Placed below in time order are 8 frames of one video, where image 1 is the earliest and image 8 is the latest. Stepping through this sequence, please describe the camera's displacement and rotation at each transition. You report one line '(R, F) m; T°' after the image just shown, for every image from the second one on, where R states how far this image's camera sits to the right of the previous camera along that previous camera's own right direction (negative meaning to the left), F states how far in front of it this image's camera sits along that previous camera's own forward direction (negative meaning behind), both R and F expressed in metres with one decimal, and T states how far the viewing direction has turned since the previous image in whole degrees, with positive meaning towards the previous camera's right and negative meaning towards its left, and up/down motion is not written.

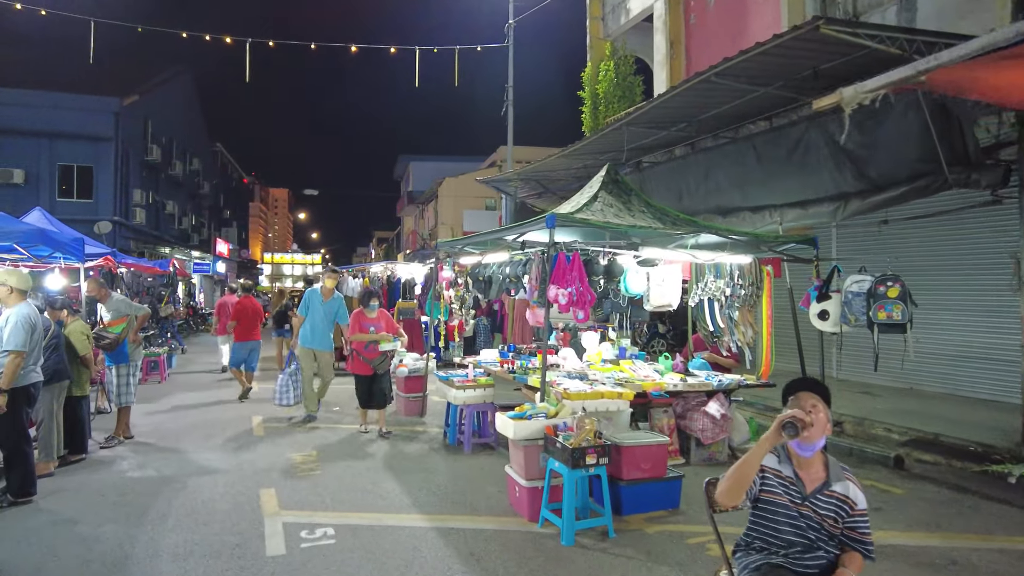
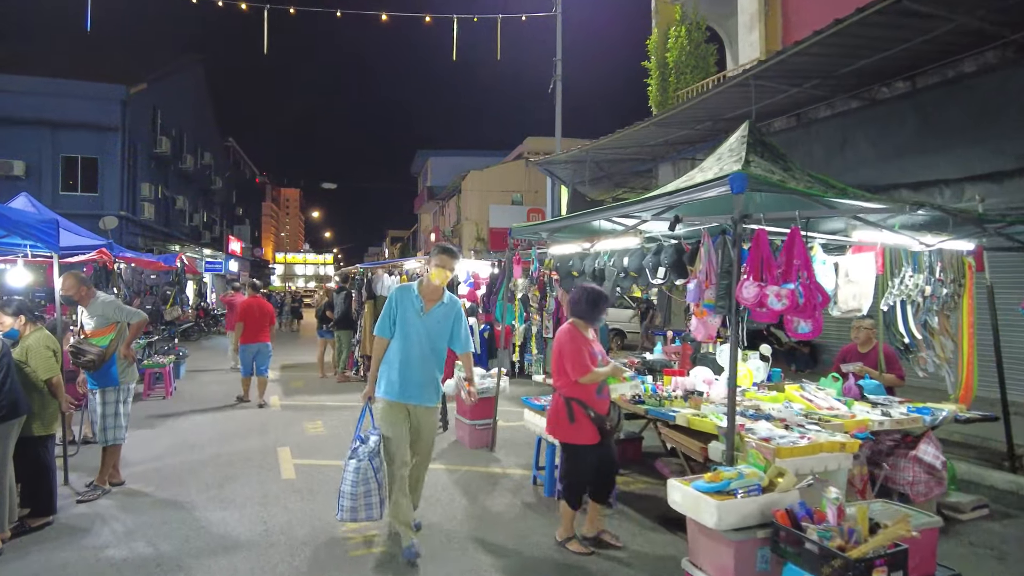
(-0.9, +2.0) m; -1°
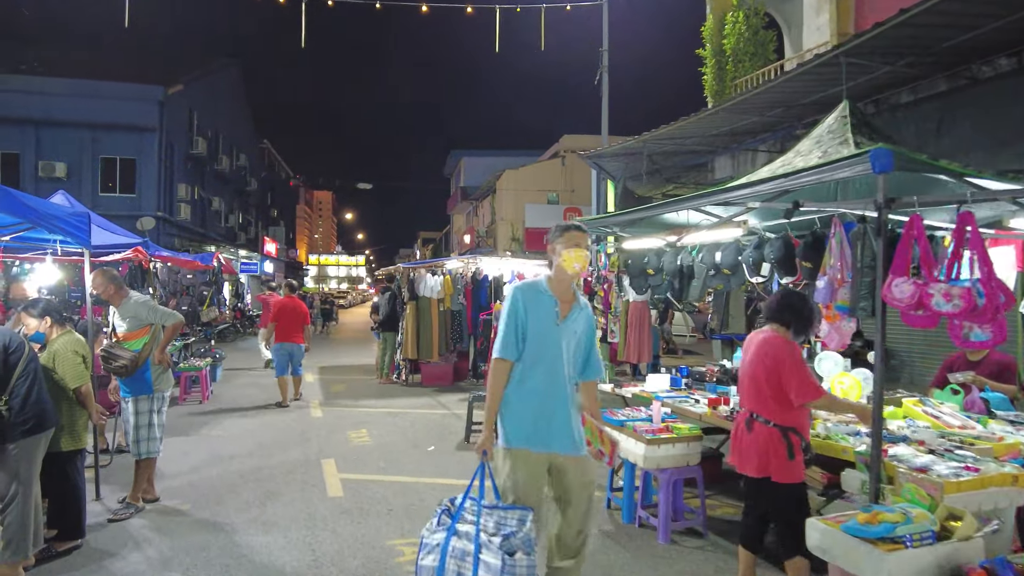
(-0.3, +0.6) m; -2°
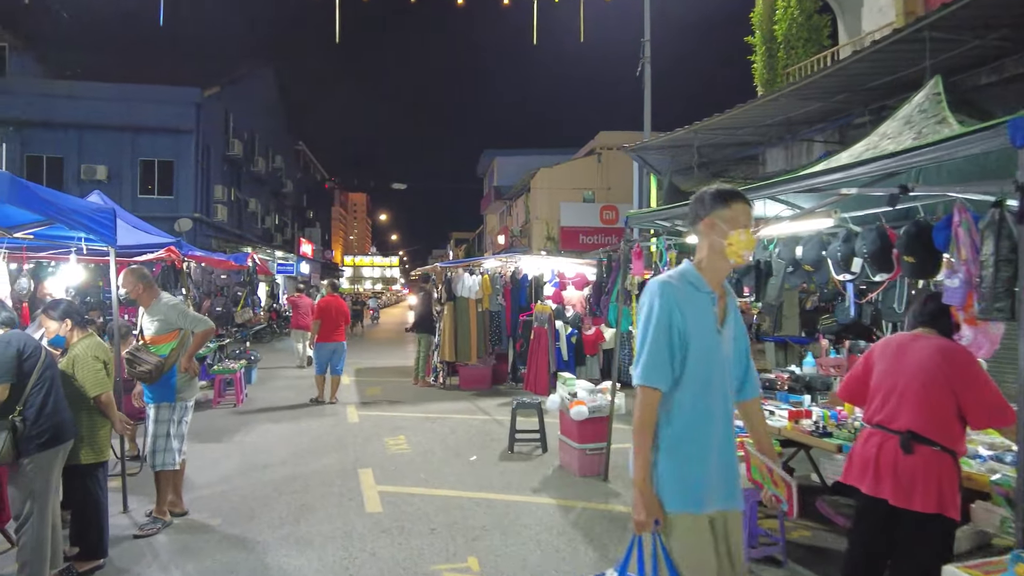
(-0.2, +0.5) m; -3°
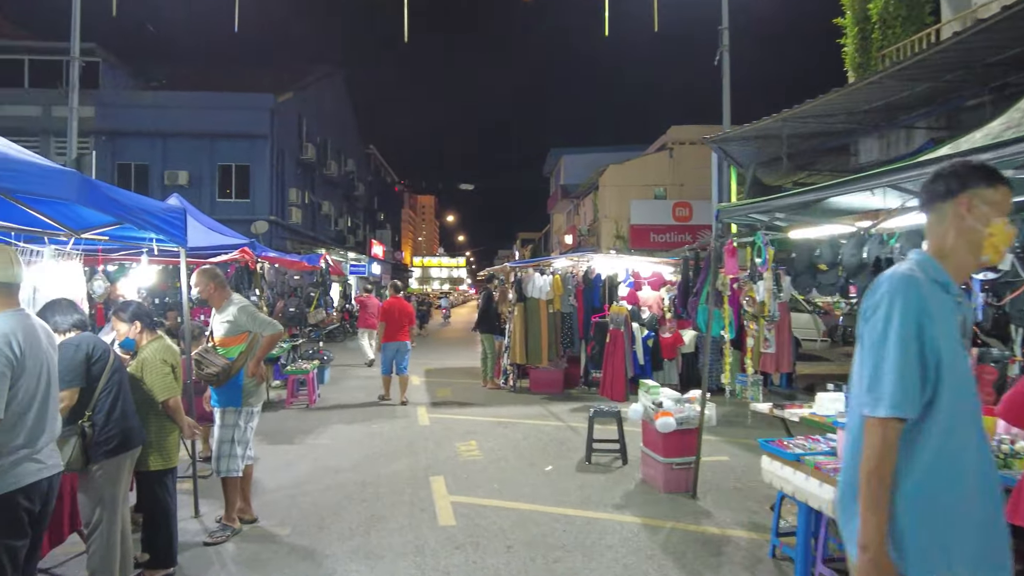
(-0.1, +0.4) m; -6°
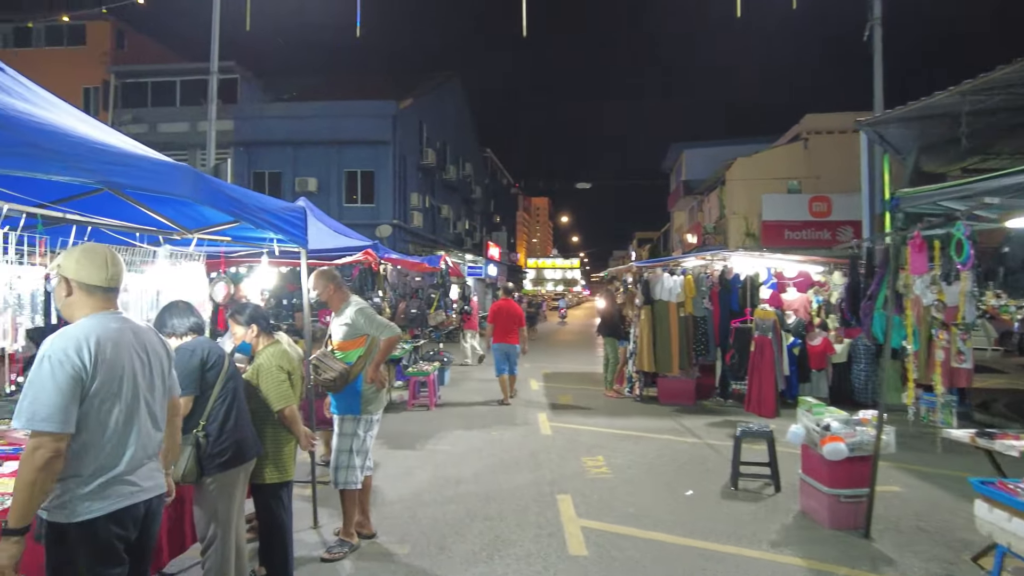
(-0.2, +0.5) m; -10°
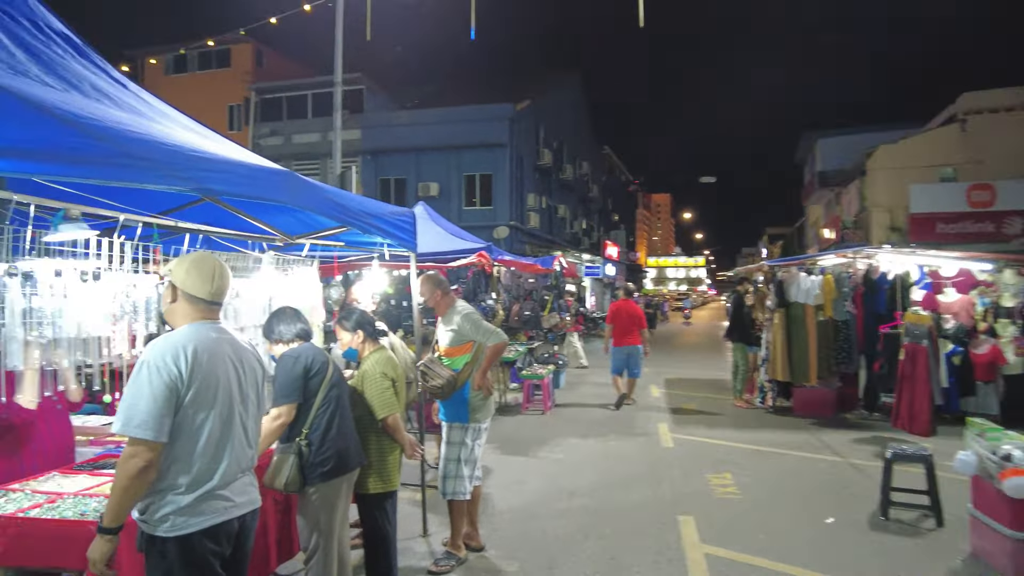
(0.0, +0.3) m; -10°
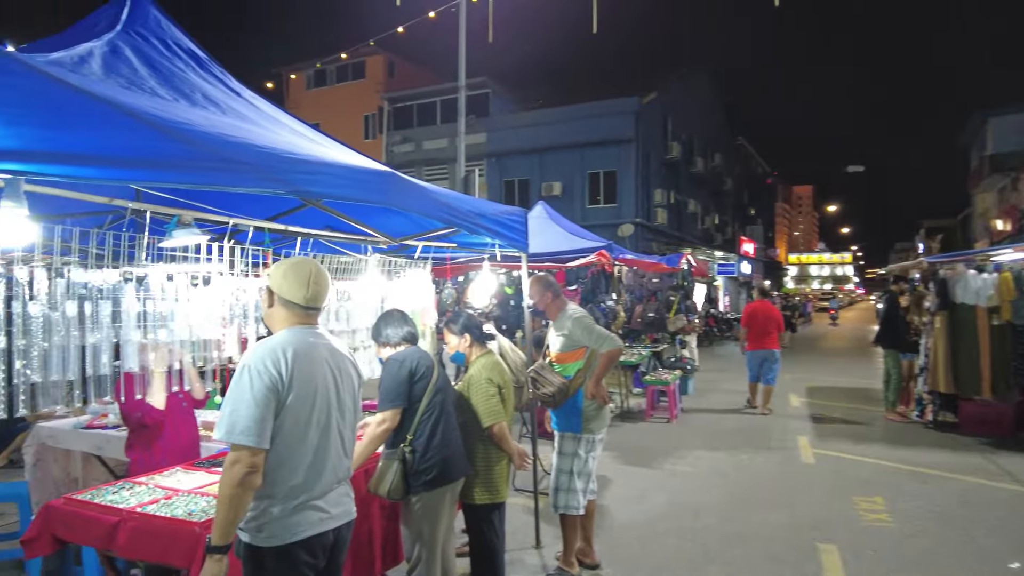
(+0.1, +0.3) m; -11°
